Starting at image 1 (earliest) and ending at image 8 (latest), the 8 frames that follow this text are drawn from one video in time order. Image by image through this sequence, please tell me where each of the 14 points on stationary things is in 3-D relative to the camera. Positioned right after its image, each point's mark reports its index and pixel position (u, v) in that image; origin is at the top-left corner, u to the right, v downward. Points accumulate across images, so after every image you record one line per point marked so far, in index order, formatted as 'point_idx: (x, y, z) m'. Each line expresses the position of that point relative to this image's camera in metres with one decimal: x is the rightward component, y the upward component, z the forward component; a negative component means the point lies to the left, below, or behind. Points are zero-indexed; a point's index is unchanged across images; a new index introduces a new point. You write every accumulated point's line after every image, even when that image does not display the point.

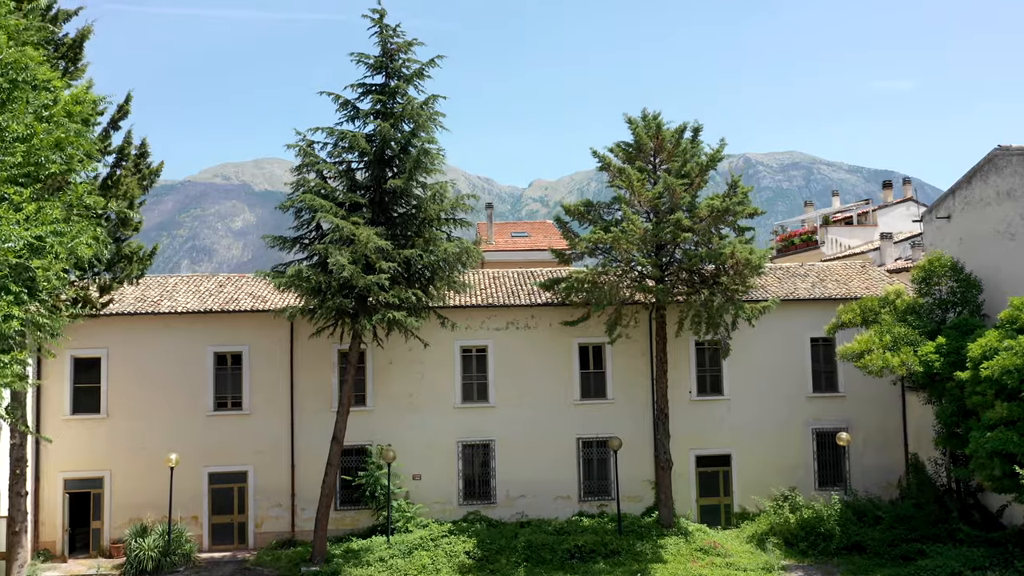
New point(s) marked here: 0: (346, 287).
0: (-3.9, -0.1, +19.3) m
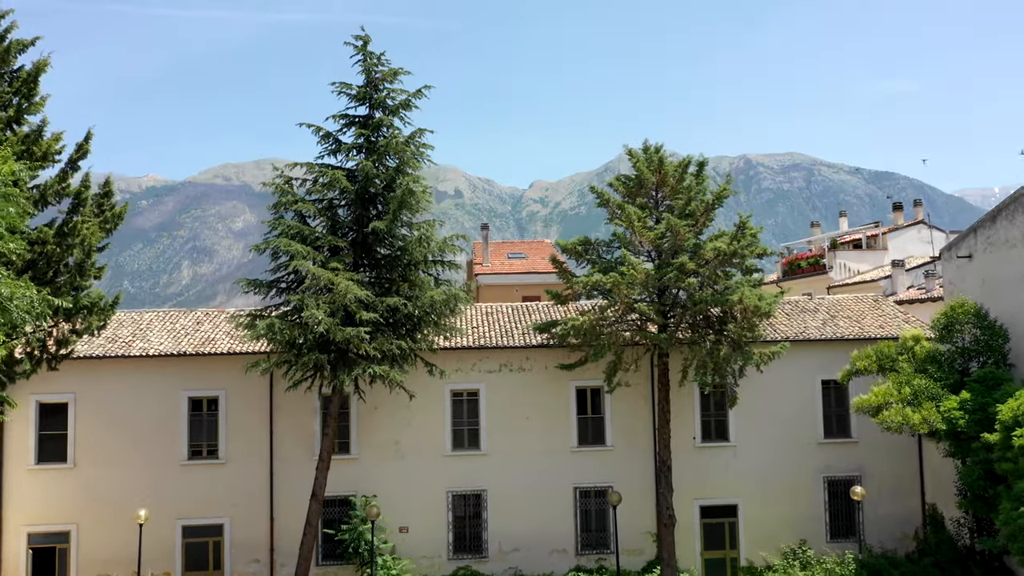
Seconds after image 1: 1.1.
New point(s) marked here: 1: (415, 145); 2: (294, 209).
0: (-4.1, -1.2, +17.8) m
1: (-2.3, +3.4, +19.8) m
2: (-5.0, +1.8, +19.1) m
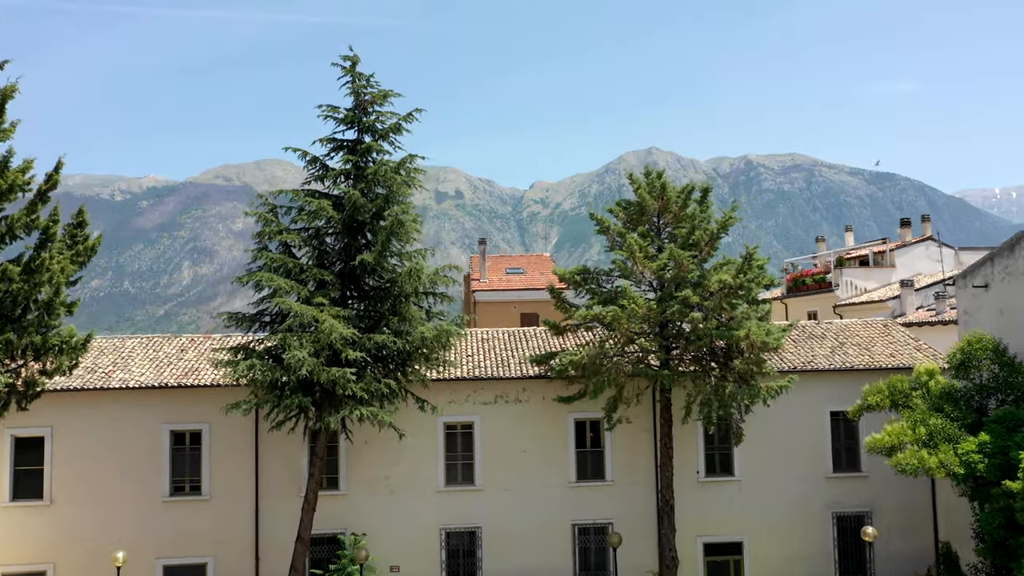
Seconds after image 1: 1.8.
0: (-4.2, -1.9, +16.9) m
1: (-2.5, +2.7, +18.9) m
2: (-5.2, +1.1, +18.2) m
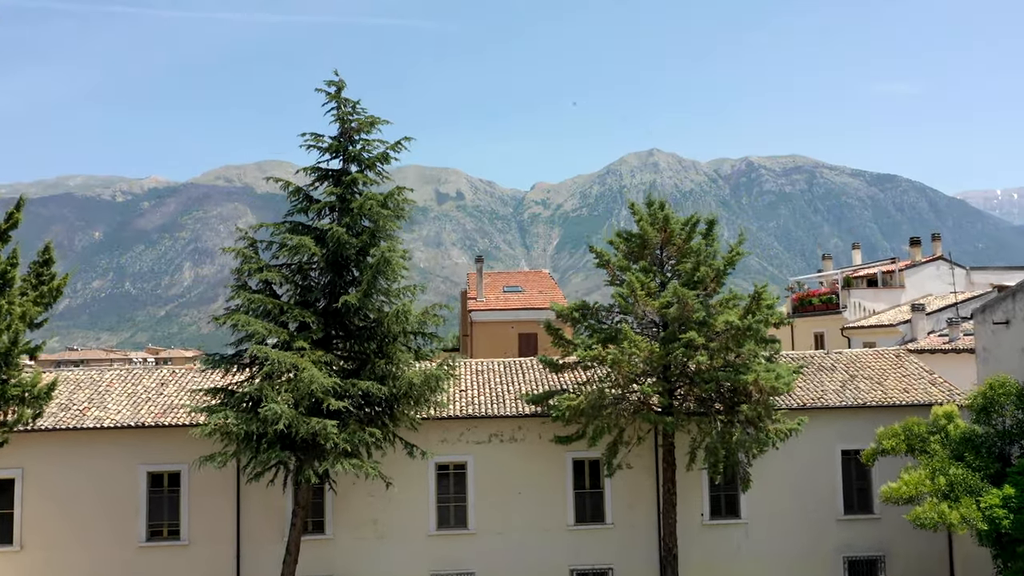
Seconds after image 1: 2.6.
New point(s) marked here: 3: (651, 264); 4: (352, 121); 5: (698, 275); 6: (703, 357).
0: (-4.4, -2.8, +15.8) m
1: (-2.6, +1.8, +17.9) m
2: (-5.3, +0.2, +17.1) m
3: (+3.2, +0.5, +18.9) m
4: (-3.6, +3.7, +18.3) m
5: (+4.1, +0.3, +18.2) m
6: (+4.1, -1.5, +17.6) m
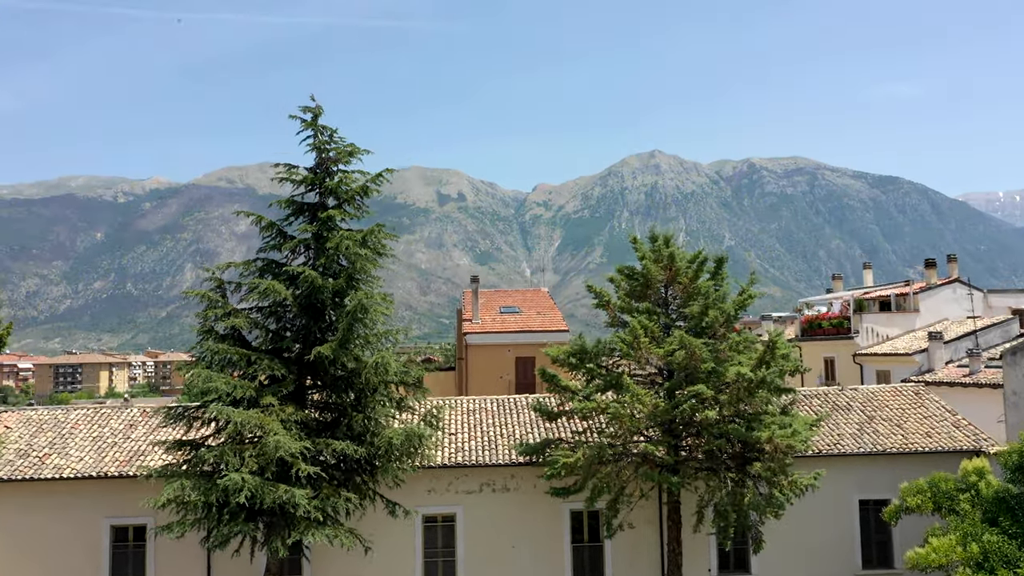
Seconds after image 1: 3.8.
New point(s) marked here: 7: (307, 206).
0: (-4.6, -3.7, +14.3) m
1: (-2.8, +0.9, +16.3) m
2: (-5.5, -0.7, +15.6) m
3: (+3.0, -0.4, +17.4) m
4: (-3.7, +2.8, +16.8) m
5: (+4.0, -0.6, +16.7) m
6: (+3.9, -2.4, +16.1) m
7: (-4.2, +1.7, +16.7) m
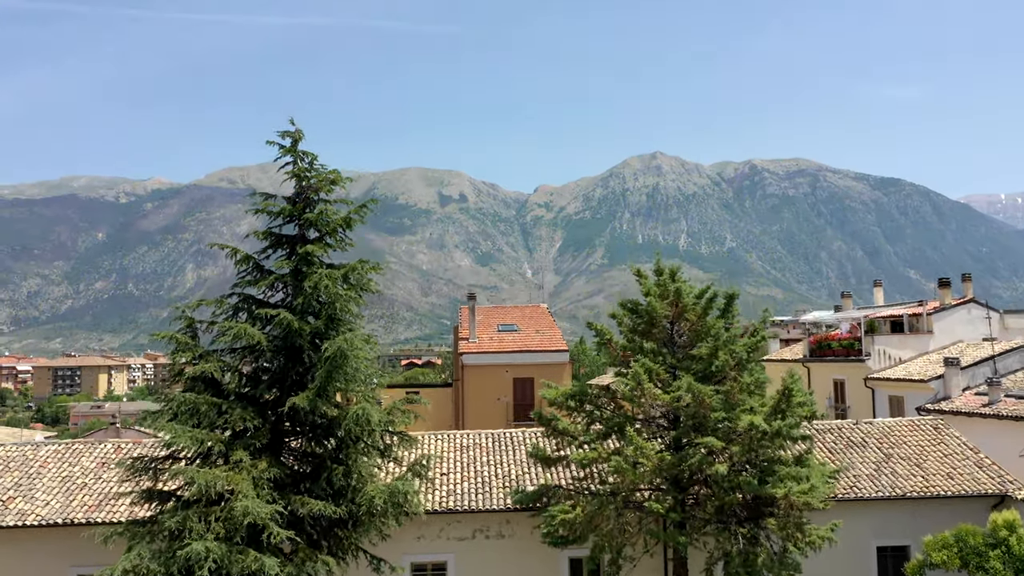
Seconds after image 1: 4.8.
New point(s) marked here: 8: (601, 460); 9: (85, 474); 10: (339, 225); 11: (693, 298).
0: (-4.7, -4.4, +13.1) m
1: (-2.9, +0.2, +15.1) m
2: (-5.6, -1.4, +14.4) m
3: (+2.9, -1.1, +16.2) m
4: (-3.8, +2.1, +15.6) m
5: (+3.8, -1.4, +15.4) m
6: (+3.8, -3.1, +14.8) m
7: (-4.3, +0.9, +15.5) m
8: (+1.7, -3.2, +15.3) m
9: (-10.0, -4.4, +19.4) m
10: (-3.2, +1.2, +15.5) m
11: (+3.6, -0.2, +16.0) m
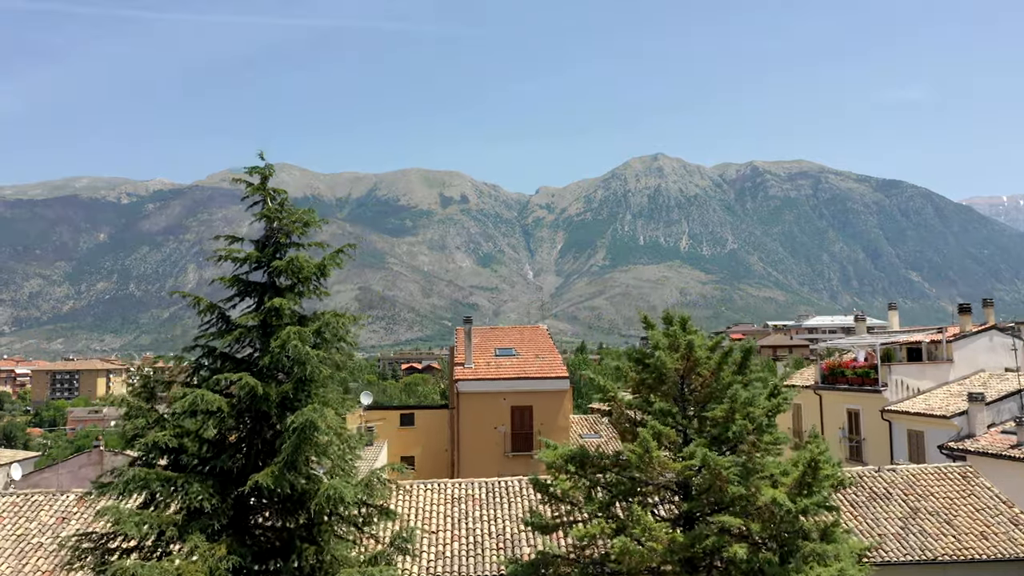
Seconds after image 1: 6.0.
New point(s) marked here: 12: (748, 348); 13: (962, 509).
0: (-4.8, -5.3, +11.5) m
1: (-3.0, -0.7, +13.5) m
2: (-5.7, -2.3, +12.8) m
3: (+2.8, -2.1, +14.6) m
4: (-3.9, +1.2, +14.0) m
5: (+3.7, -2.3, +13.9) m
6: (+3.7, -4.1, +13.2) m
7: (-4.4, 0.0, +13.9) m
8: (+1.6, -4.1, +13.8) m
9: (-10.2, -5.3, +17.8) m
10: (-3.4, +0.3, +13.9) m
11: (+3.5, -1.1, +14.4) m
12: (+4.2, -1.1, +14.6) m
13: (+10.4, -5.2, +19.1) m
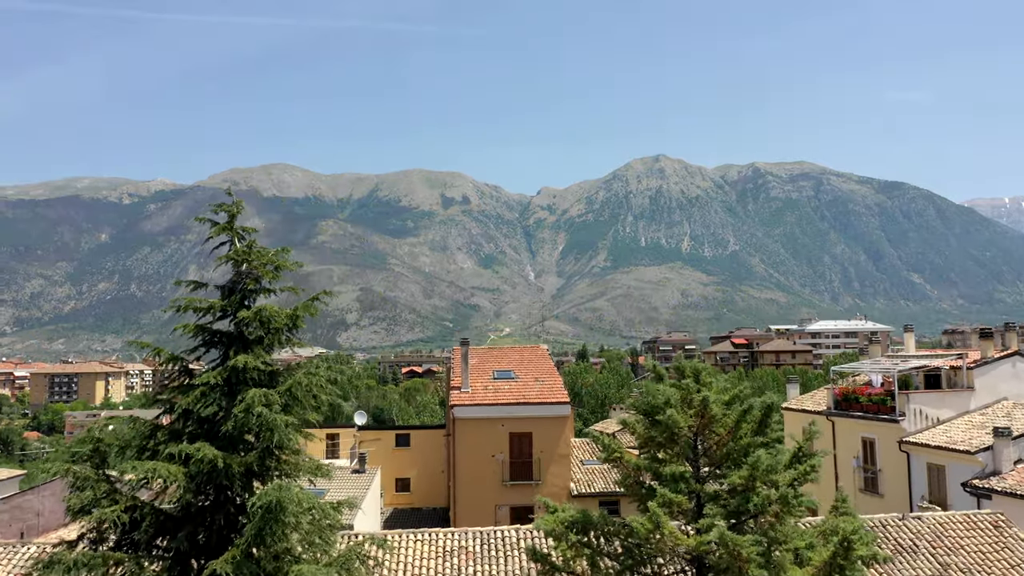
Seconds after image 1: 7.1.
0: (-4.9, -6.1, +10.1) m
1: (-3.1, -1.5, +12.1) m
2: (-5.8, -3.1, +11.4) m
3: (+2.7, -2.9, +13.1) m
4: (-4.0, +0.4, +12.6) m
5: (+3.6, -3.1, +12.4) m
6: (+3.6, -4.9, +11.8) m
7: (-4.5, -0.8, +12.5) m
8: (+1.5, -4.9, +12.3) m
9: (-10.2, -6.1, +16.4) m
10: (-3.4, -0.5, +12.5) m
11: (+3.4, -1.9, +13.0) m
12: (+4.1, -1.9, +13.1) m
13: (+10.4, -6.0, +17.6) m
